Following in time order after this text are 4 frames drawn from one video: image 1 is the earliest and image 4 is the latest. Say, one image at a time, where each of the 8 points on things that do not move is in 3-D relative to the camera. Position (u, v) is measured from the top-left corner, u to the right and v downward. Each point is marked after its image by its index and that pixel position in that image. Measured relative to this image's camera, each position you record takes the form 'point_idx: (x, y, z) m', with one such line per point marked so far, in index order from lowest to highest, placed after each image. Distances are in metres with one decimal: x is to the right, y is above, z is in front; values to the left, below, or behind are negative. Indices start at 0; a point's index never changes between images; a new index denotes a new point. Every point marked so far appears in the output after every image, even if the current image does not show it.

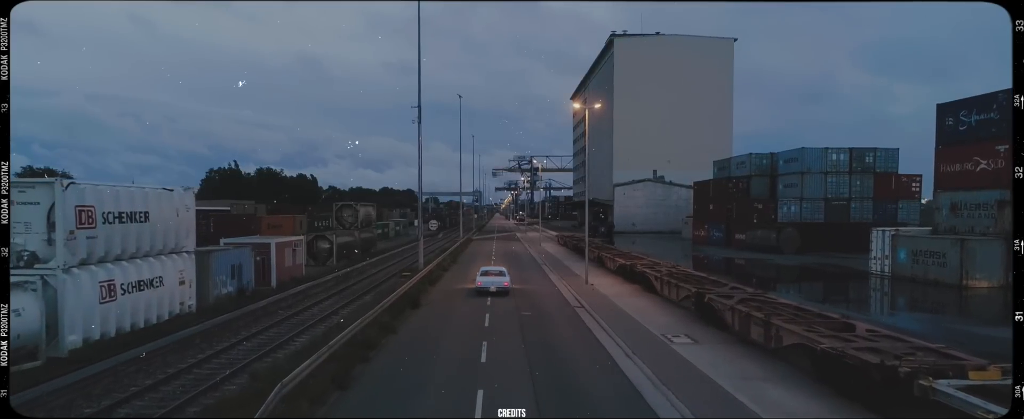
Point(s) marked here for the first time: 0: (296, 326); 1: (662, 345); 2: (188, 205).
0: (-5.7, -3.1, +16.1) m
1: (+3.4, -3.1, +13.7) m
2: (-9.7, +0.1, +18.2) m
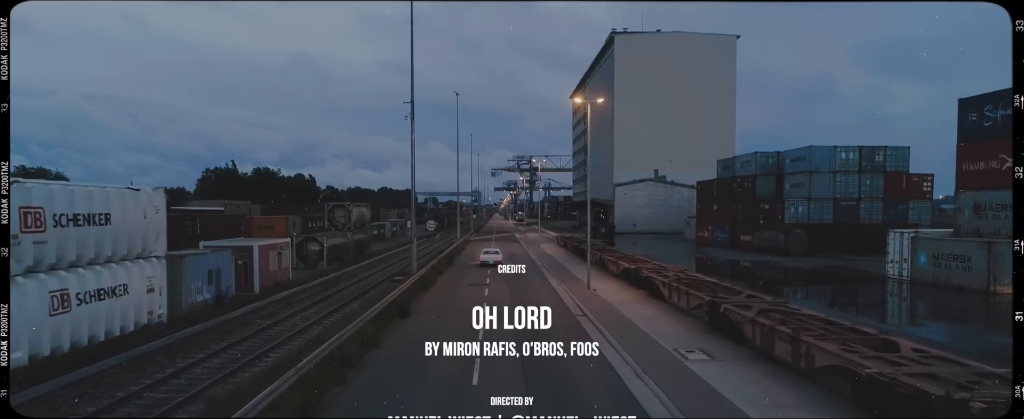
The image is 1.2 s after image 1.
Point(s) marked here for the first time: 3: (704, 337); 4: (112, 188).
0: (-5.8, -3.1, +14.7) m
1: (+3.3, -3.1, +12.4) m
2: (-9.8, +0.1, +16.8) m
3: (+4.4, -2.9, +13.8) m
4: (-9.9, +0.5, +15.0) m
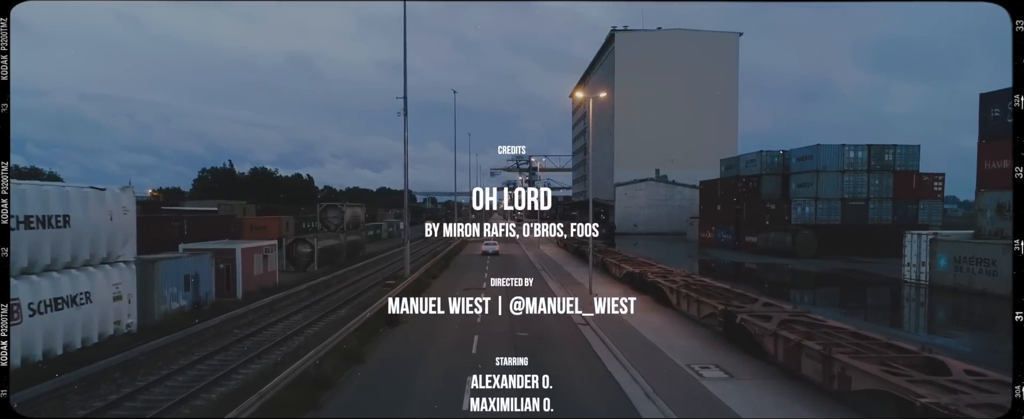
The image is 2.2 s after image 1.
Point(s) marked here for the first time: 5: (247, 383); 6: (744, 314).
0: (-5.9, -3.2, +13.5) m
1: (+3.3, -3.1, +11.2) m
2: (-9.9, +0.1, +15.6) m
3: (+4.3, -2.9, +12.6) m
4: (-10.0, +0.5, +13.8) m
5: (-4.6, -3.0, +10.6) m
6: (+5.0, -2.2, +13.0) m
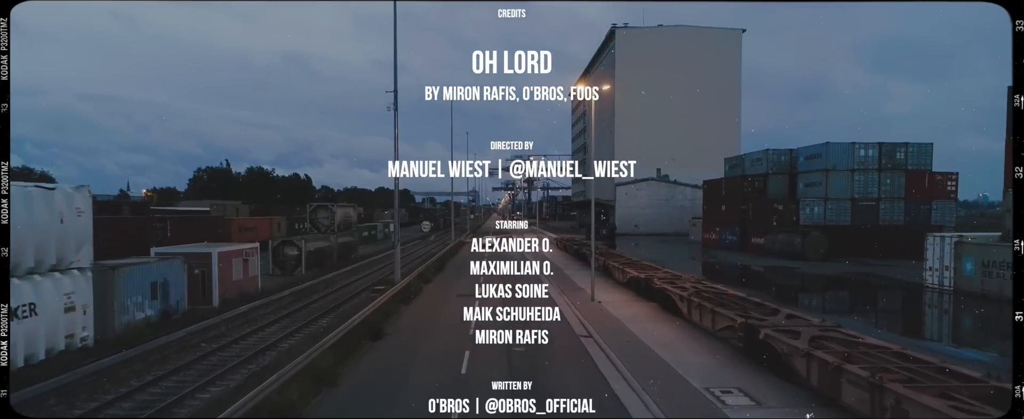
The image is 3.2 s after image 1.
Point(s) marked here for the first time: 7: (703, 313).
0: (-6.0, -3.2, +12.1) m
1: (+3.2, -3.1, +9.7) m
2: (-10.0, 0.0, +14.1) m
3: (+4.2, -3.0, +11.1) m
4: (-10.1, +0.5, +12.3) m
5: (-4.7, -3.0, +9.1) m
6: (+4.9, -2.3, +11.5) m
7: (+4.6, -2.5, +15.0) m
